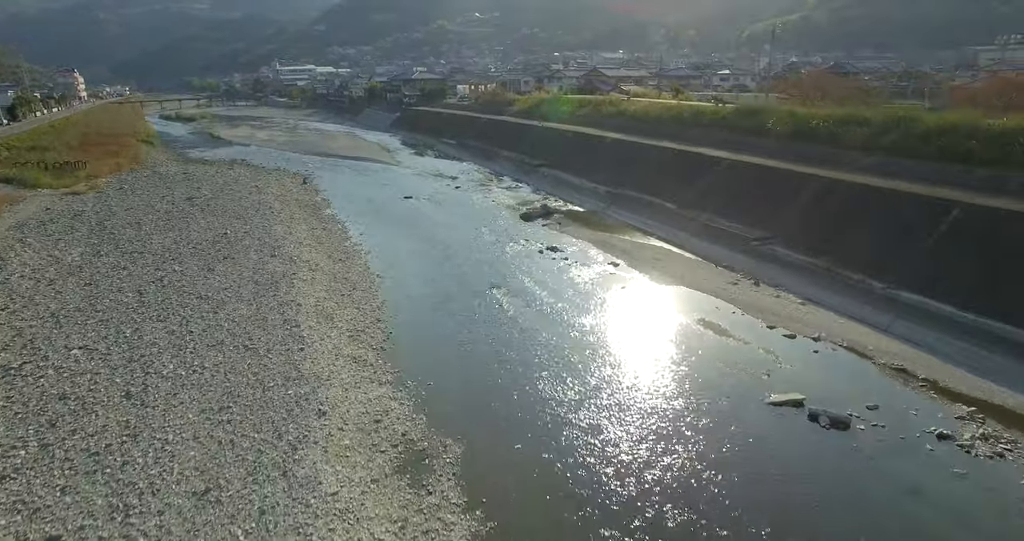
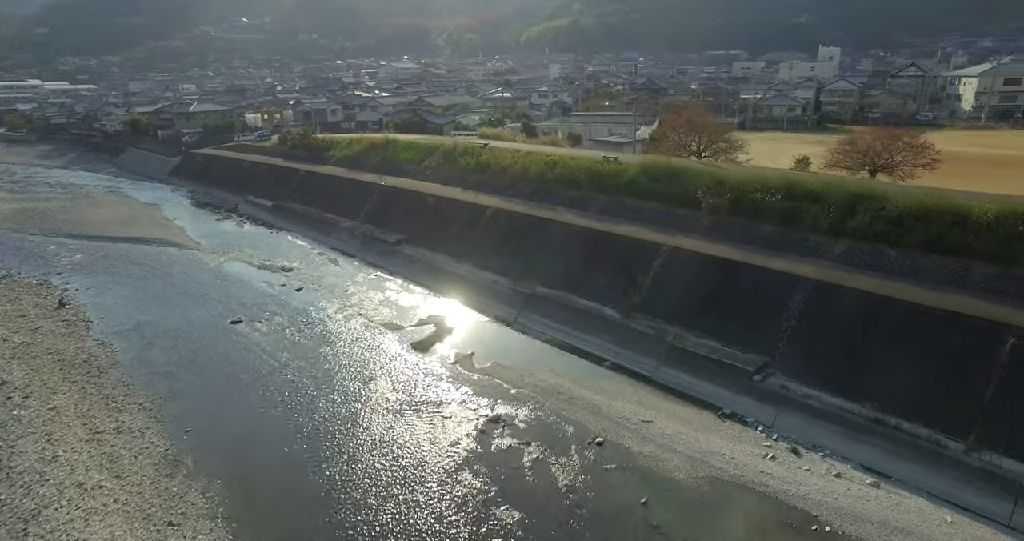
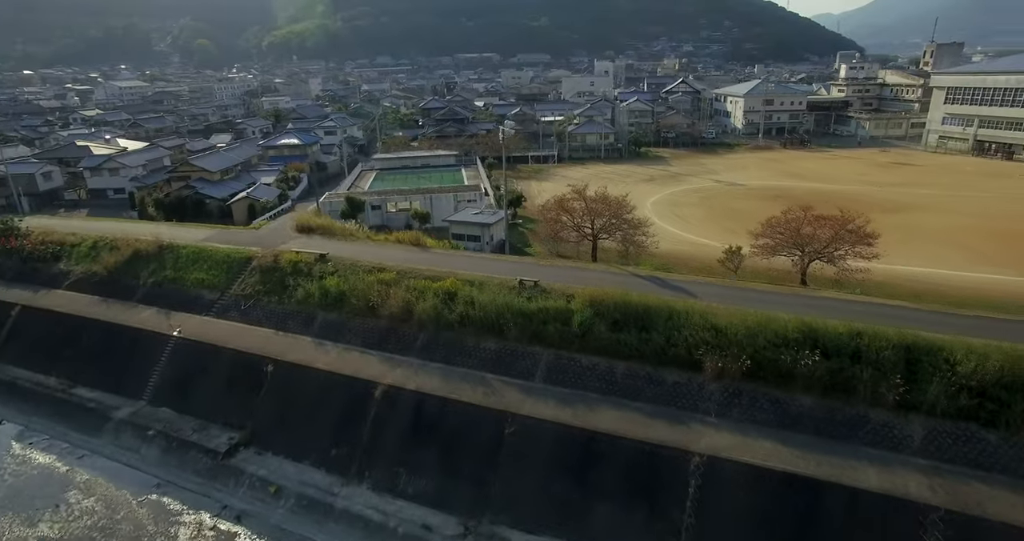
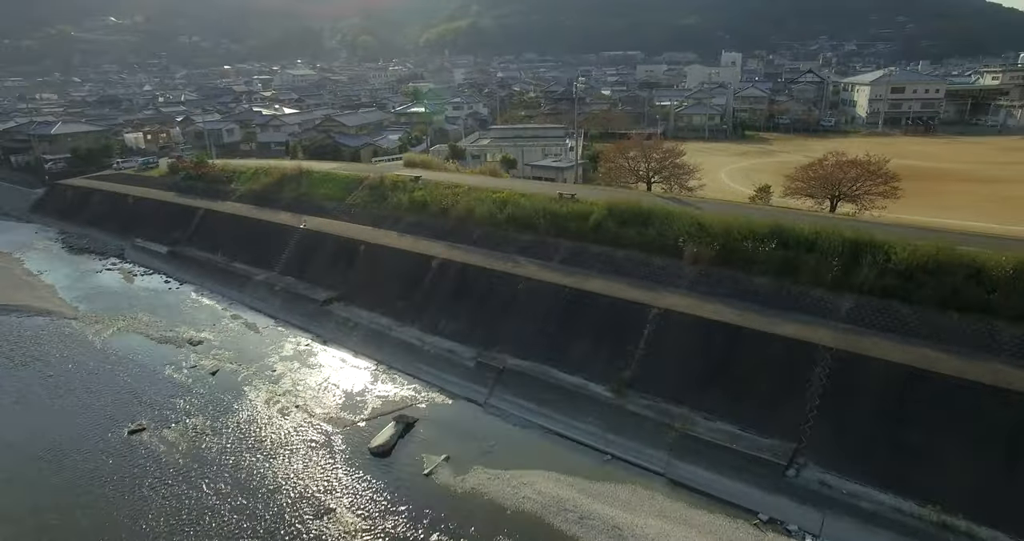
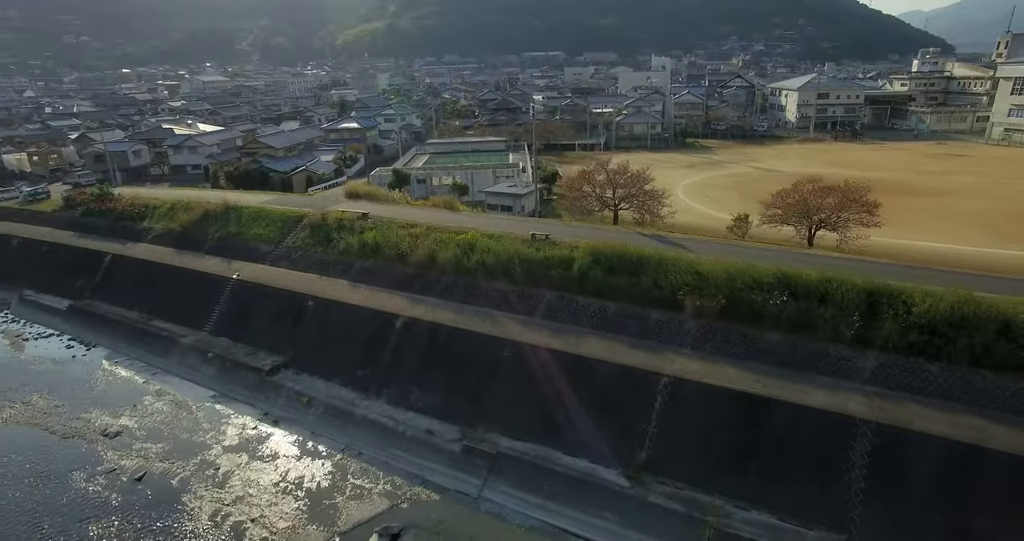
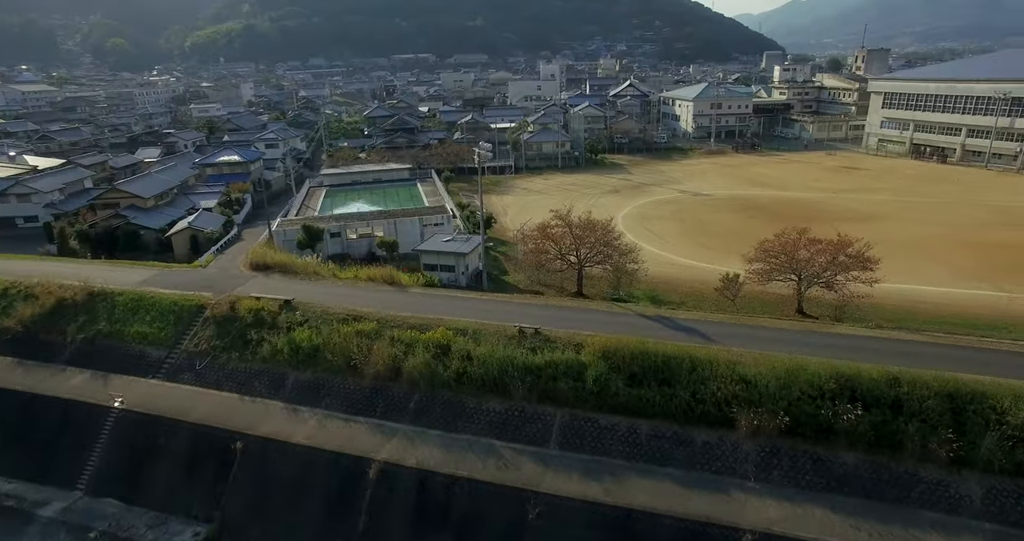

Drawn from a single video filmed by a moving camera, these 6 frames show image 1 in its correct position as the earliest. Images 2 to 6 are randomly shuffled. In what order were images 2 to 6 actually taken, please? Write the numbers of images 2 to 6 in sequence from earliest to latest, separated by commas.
2, 4, 5, 3, 6
